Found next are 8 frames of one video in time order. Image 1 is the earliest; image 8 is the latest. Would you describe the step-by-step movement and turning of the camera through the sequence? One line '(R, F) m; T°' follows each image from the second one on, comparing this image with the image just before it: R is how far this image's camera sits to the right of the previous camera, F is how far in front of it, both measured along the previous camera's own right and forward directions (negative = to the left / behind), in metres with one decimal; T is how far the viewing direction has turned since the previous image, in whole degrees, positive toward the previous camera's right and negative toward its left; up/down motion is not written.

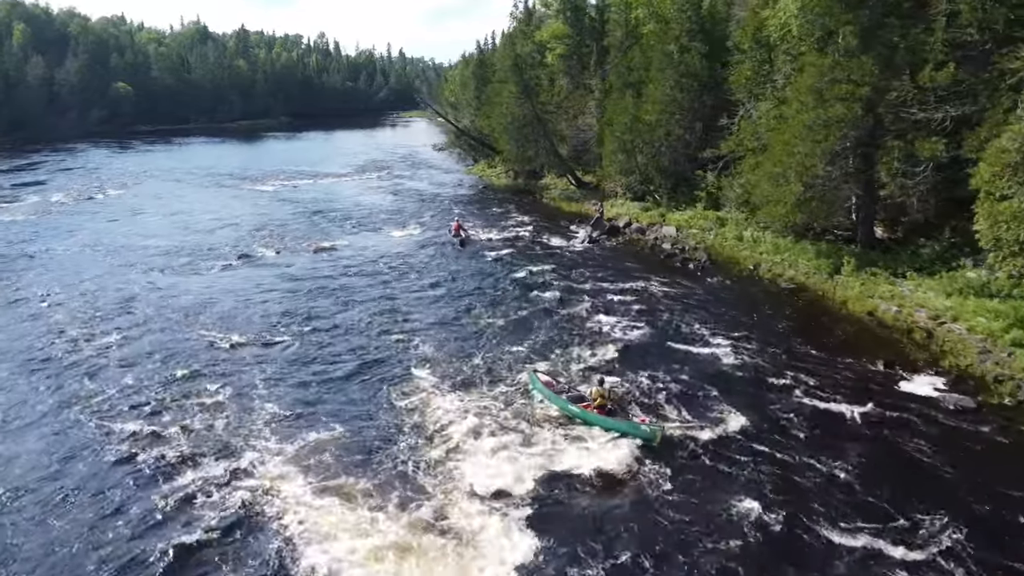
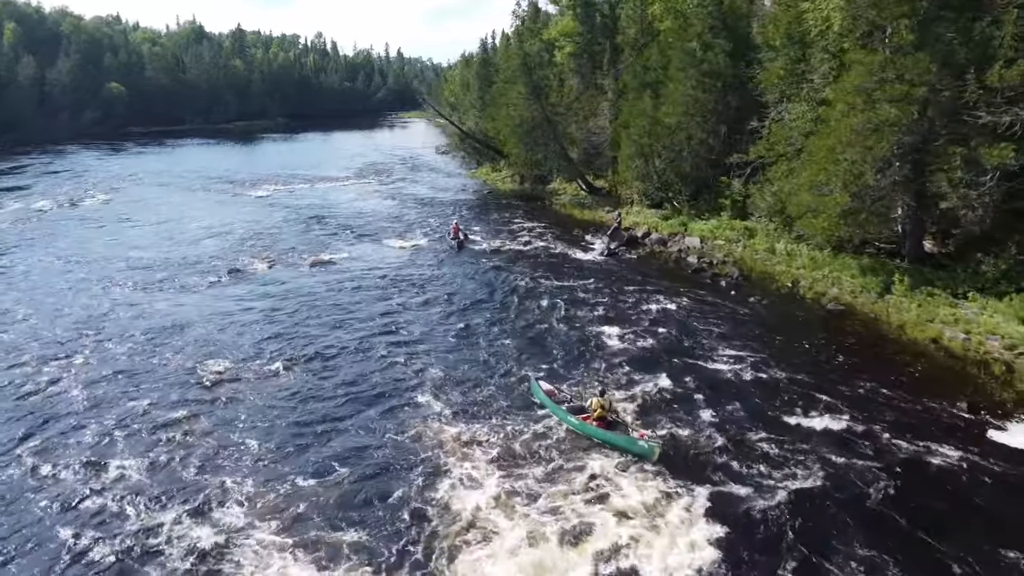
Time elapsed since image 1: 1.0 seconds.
(-0.7, +3.0) m; 0°
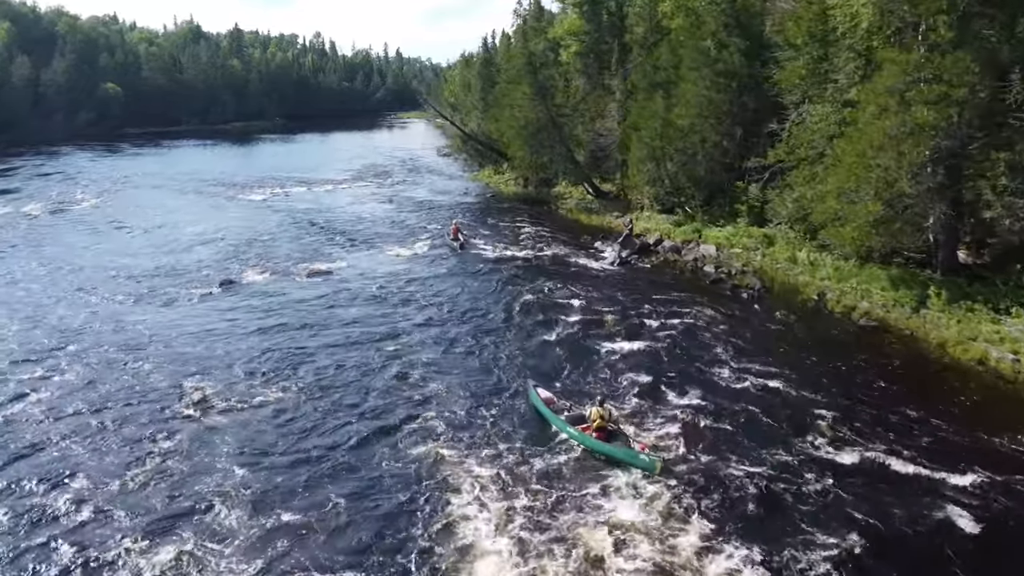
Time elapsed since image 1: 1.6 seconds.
(-0.4, +1.8) m; 0°
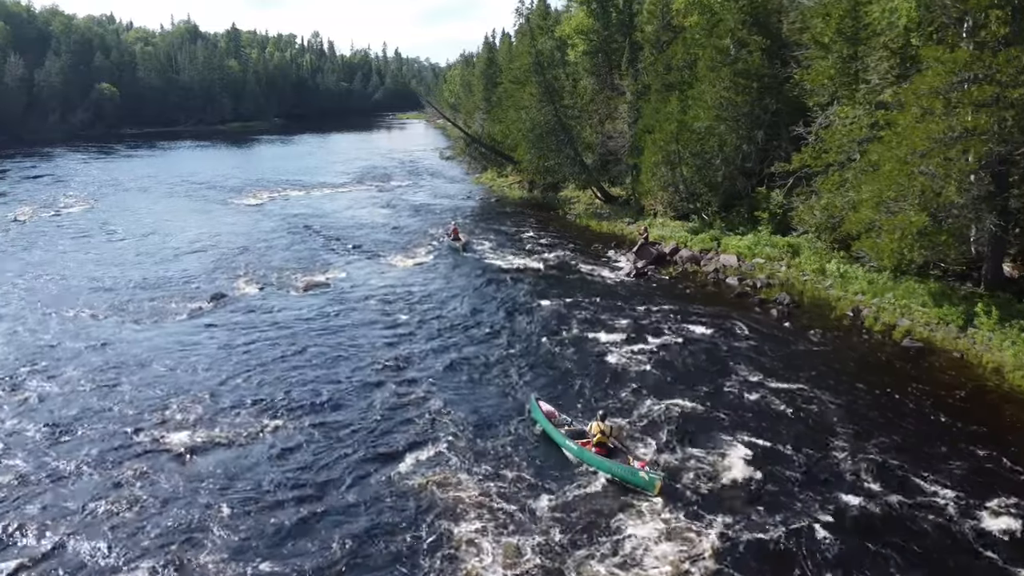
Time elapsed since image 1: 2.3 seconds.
(-0.5, +2.0) m; 0°
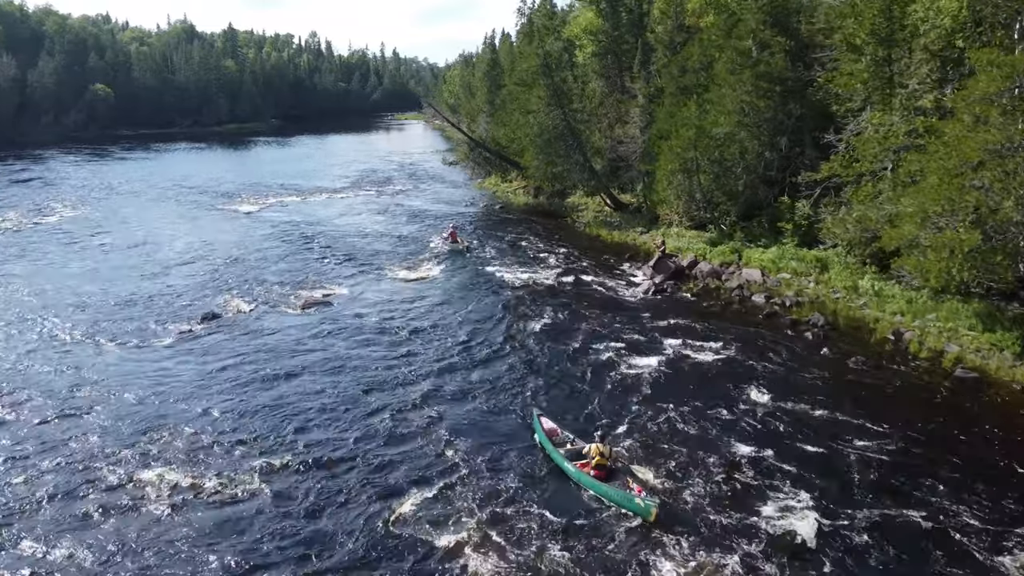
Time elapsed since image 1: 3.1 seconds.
(-0.5, +2.1) m; 0°
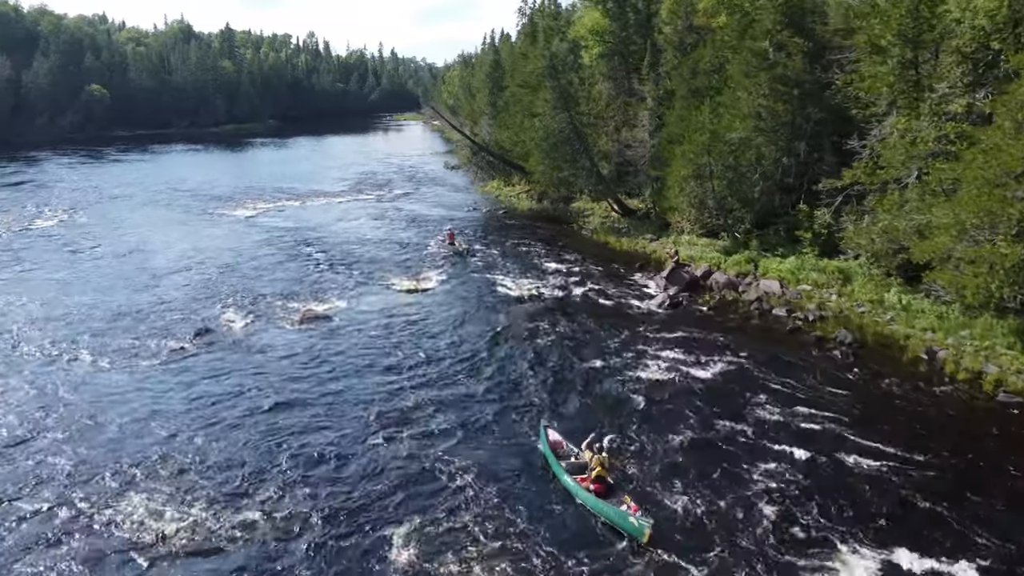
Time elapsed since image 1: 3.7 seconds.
(-0.4, +1.5) m; 0°
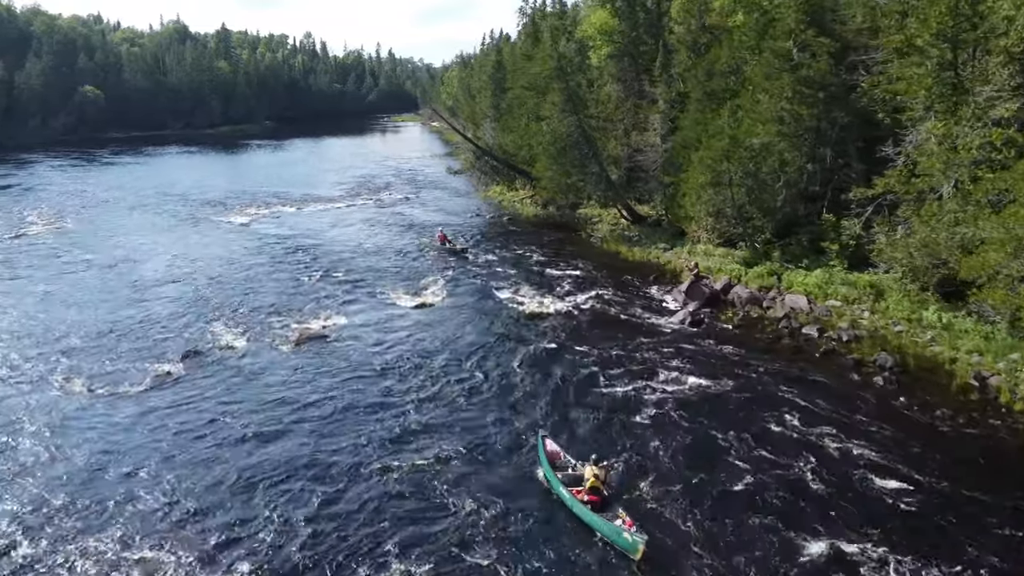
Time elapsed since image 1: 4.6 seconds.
(-0.5, +1.9) m; 0°
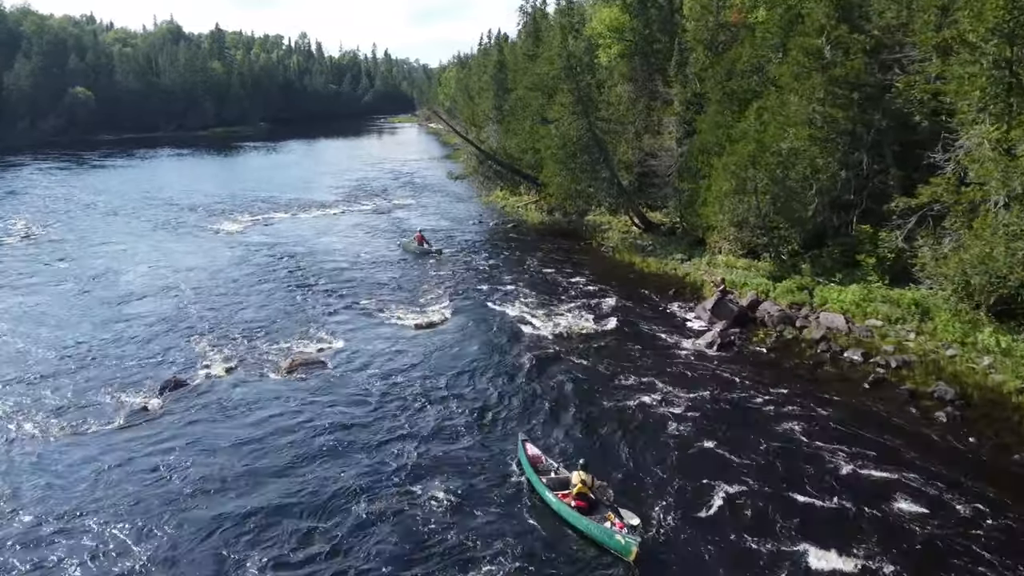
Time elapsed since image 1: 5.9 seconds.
(-0.5, +2.5) m; 0°
